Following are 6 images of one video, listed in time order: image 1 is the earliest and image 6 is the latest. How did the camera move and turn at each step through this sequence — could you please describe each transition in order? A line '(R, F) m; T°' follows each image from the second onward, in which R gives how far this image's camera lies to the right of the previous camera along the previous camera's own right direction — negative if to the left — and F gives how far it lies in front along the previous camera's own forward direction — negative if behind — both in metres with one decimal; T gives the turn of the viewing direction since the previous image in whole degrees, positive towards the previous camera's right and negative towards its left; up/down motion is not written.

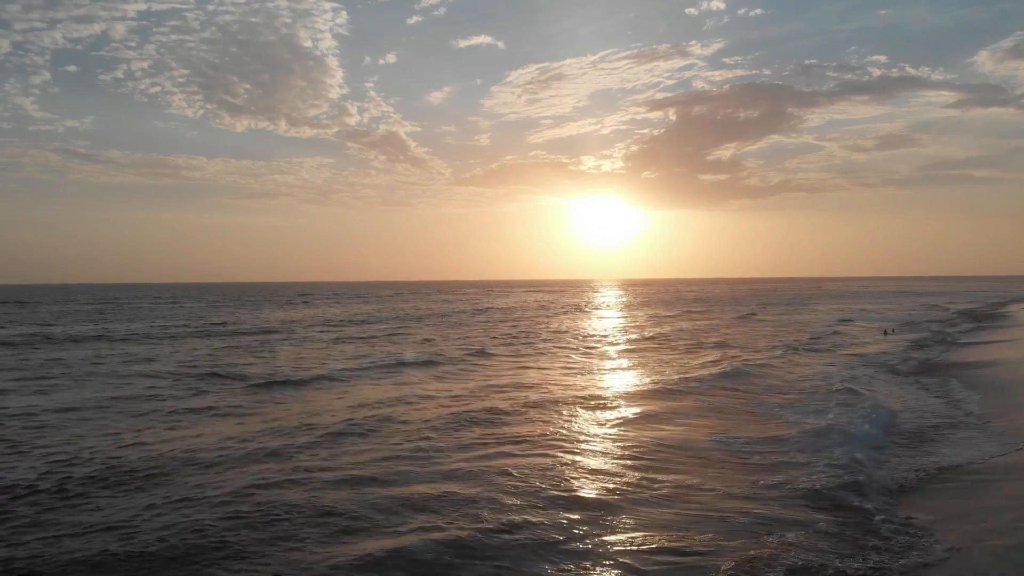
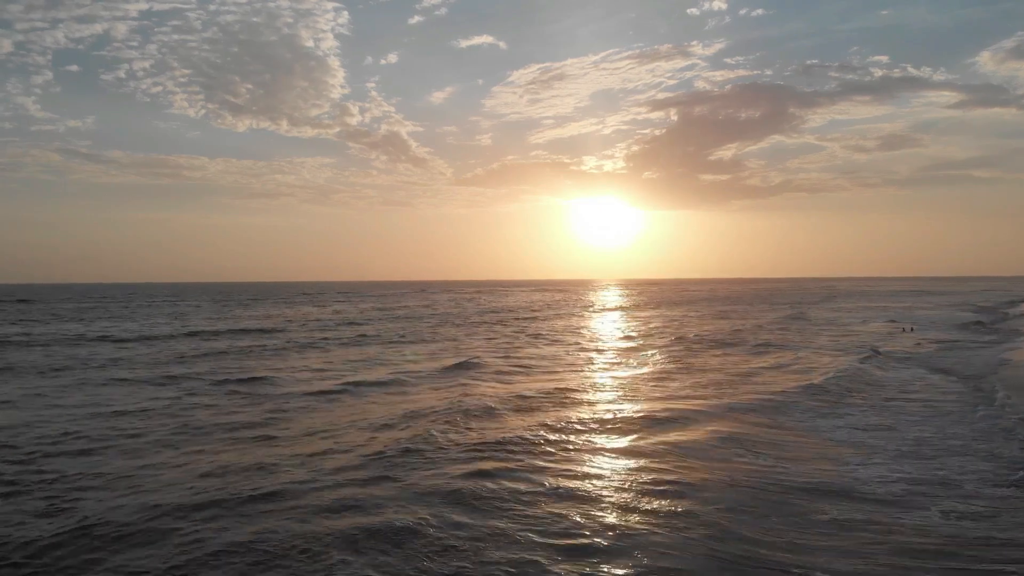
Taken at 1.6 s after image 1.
(-0.5, +1.4) m; 0°
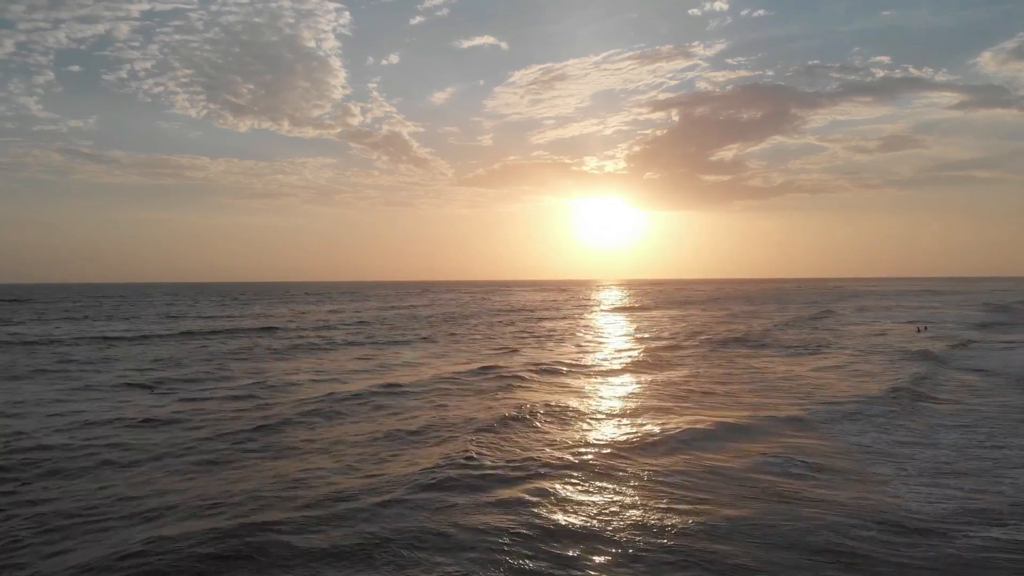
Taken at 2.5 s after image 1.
(-0.8, +0.2) m; 0°
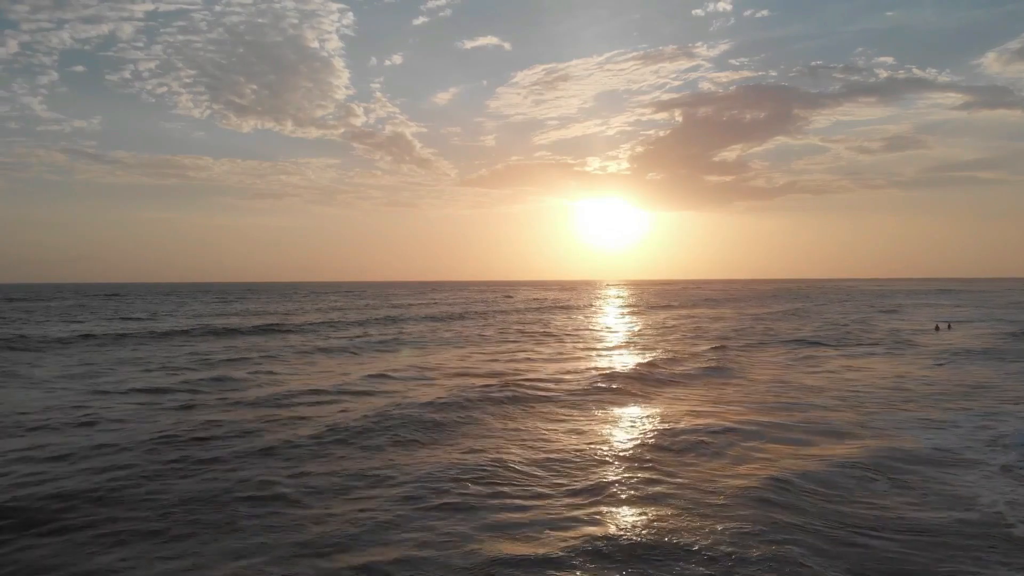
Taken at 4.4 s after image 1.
(-0.6, +2.3) m; 0°
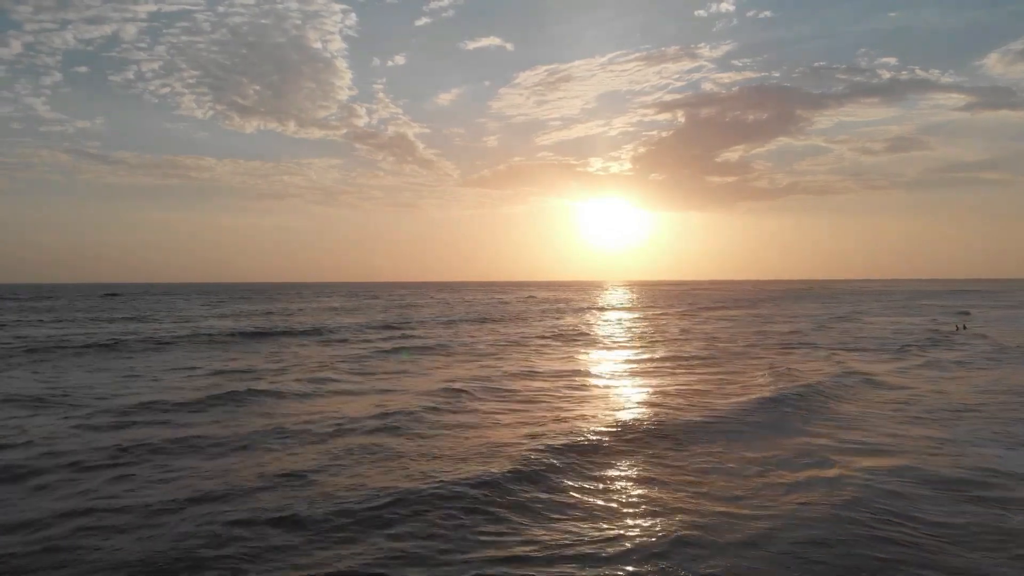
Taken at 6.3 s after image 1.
(-0.6, +1.7) m; 0°
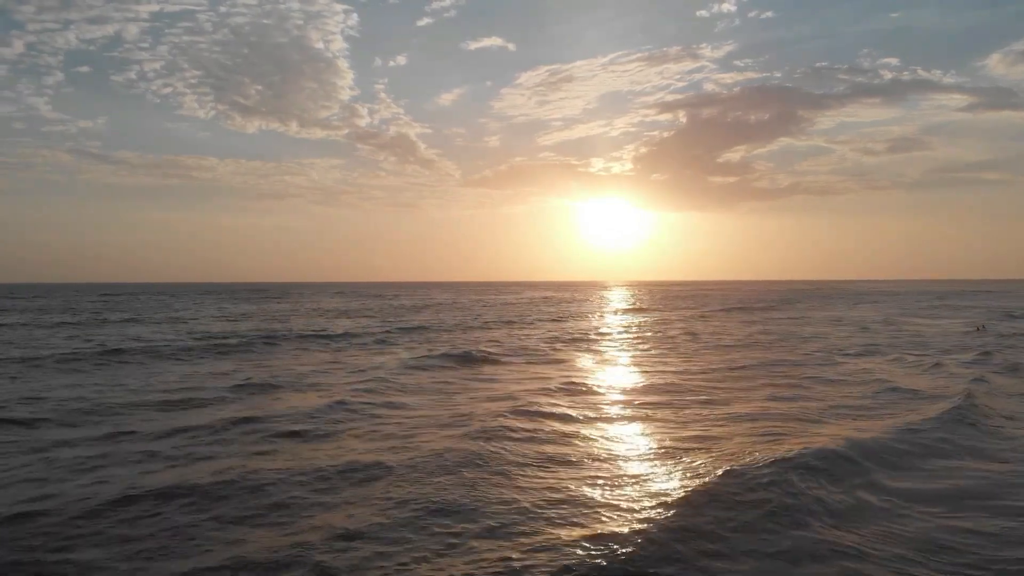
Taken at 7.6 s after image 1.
(-0.4, +1.5) m; 0°
